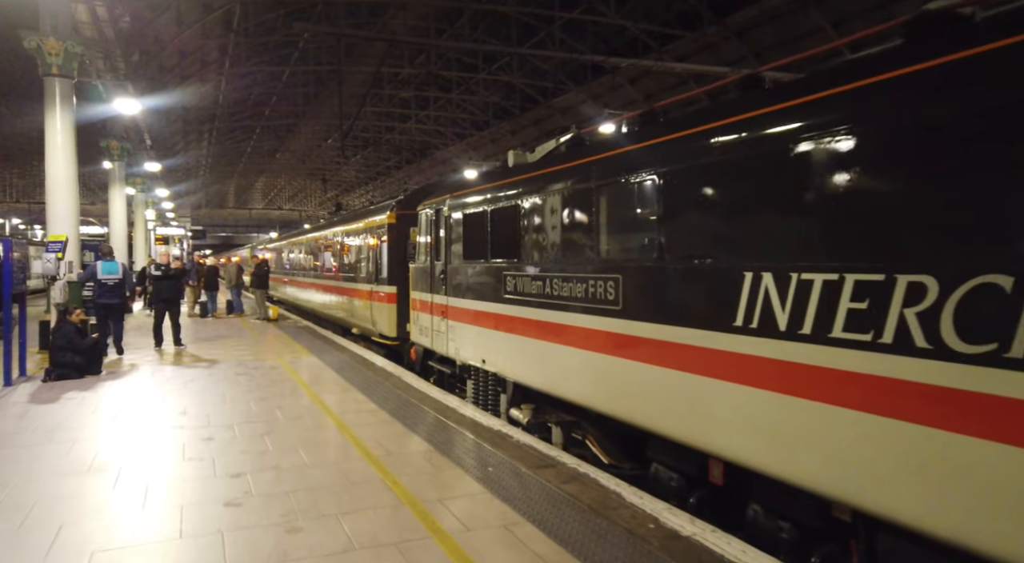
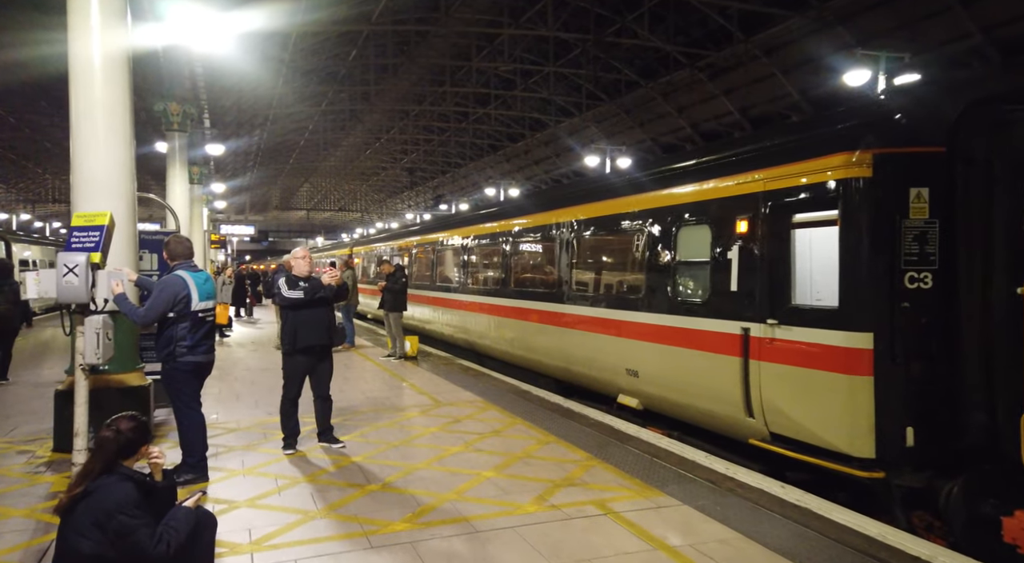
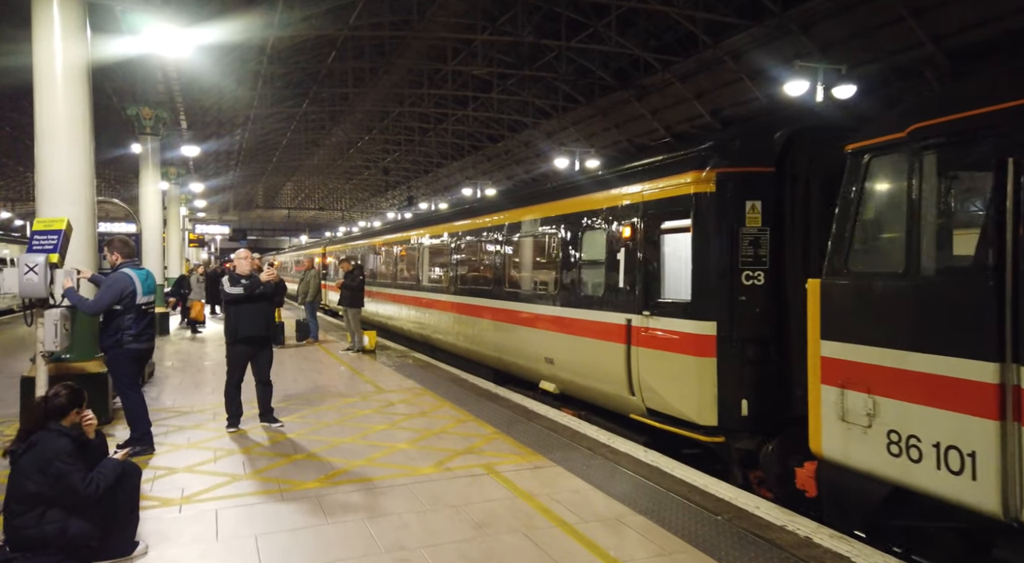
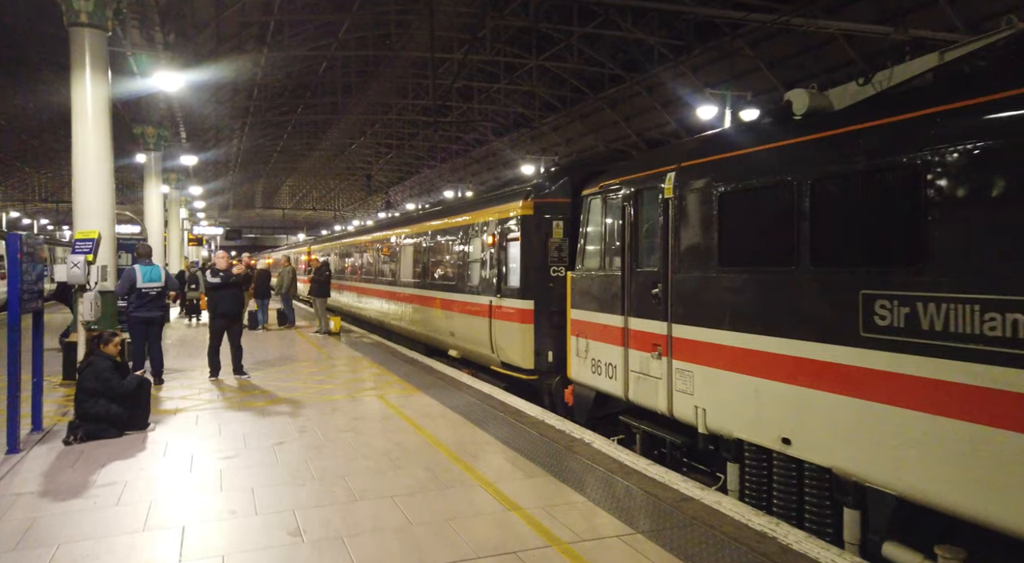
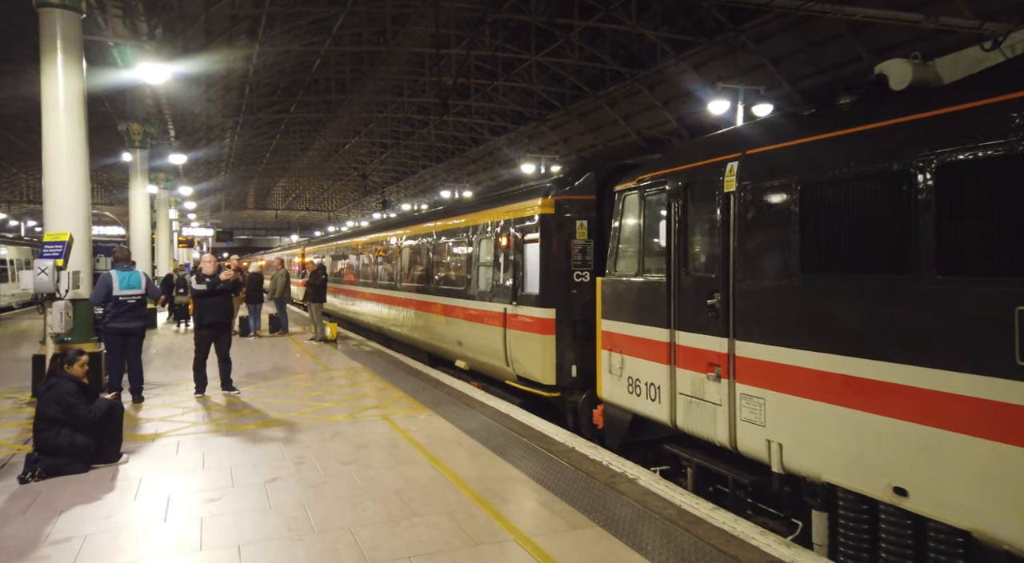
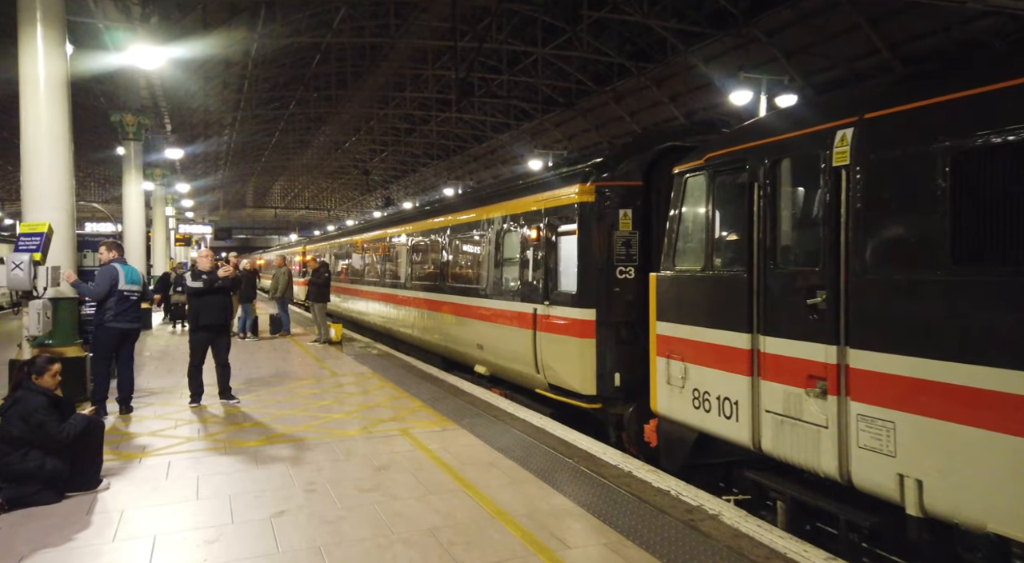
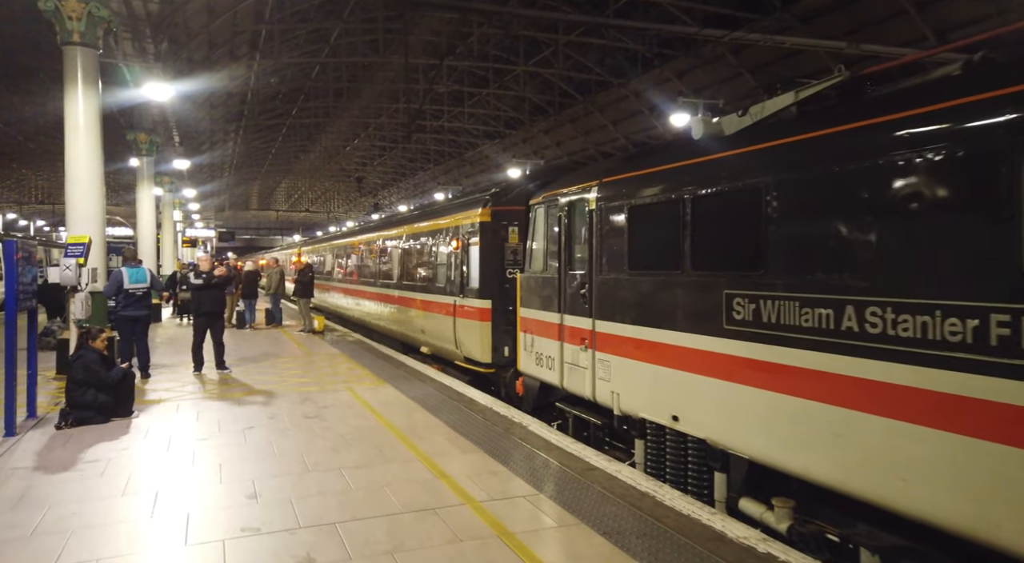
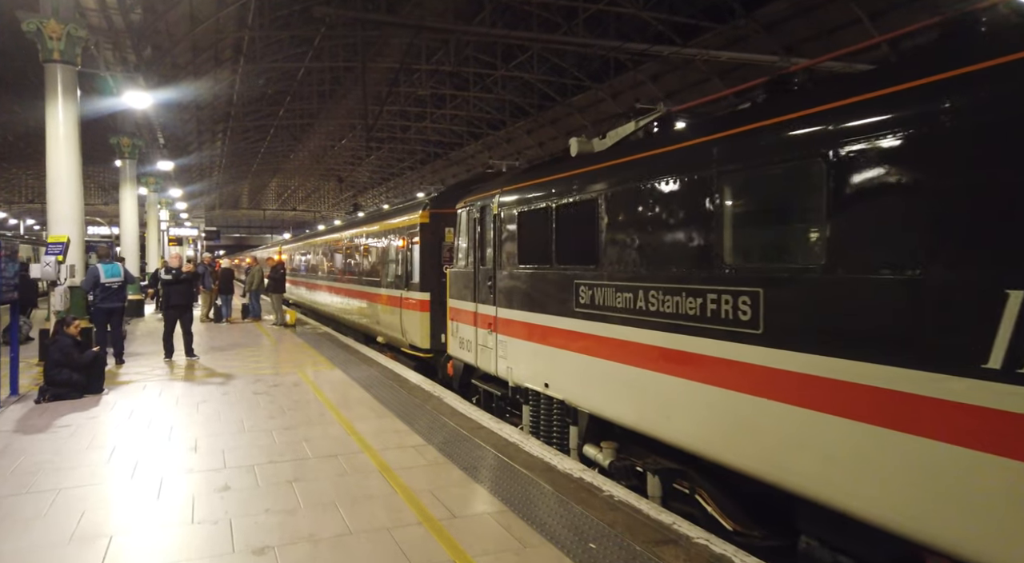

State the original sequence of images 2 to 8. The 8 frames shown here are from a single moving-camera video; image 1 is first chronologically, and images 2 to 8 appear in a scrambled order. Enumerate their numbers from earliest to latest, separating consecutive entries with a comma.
8, 7, 4, 5, 6, 3, 2
